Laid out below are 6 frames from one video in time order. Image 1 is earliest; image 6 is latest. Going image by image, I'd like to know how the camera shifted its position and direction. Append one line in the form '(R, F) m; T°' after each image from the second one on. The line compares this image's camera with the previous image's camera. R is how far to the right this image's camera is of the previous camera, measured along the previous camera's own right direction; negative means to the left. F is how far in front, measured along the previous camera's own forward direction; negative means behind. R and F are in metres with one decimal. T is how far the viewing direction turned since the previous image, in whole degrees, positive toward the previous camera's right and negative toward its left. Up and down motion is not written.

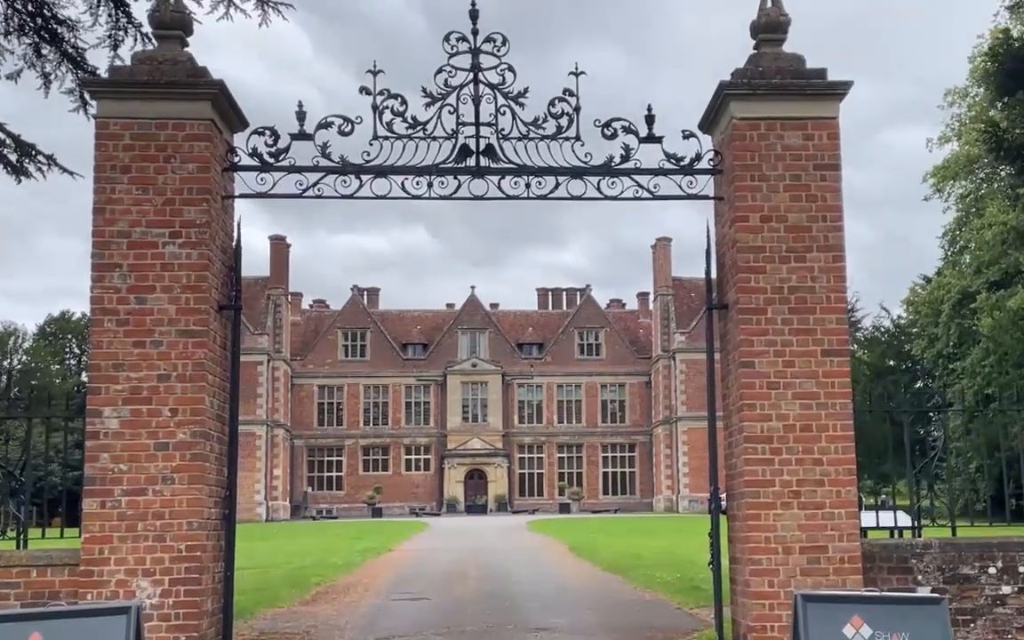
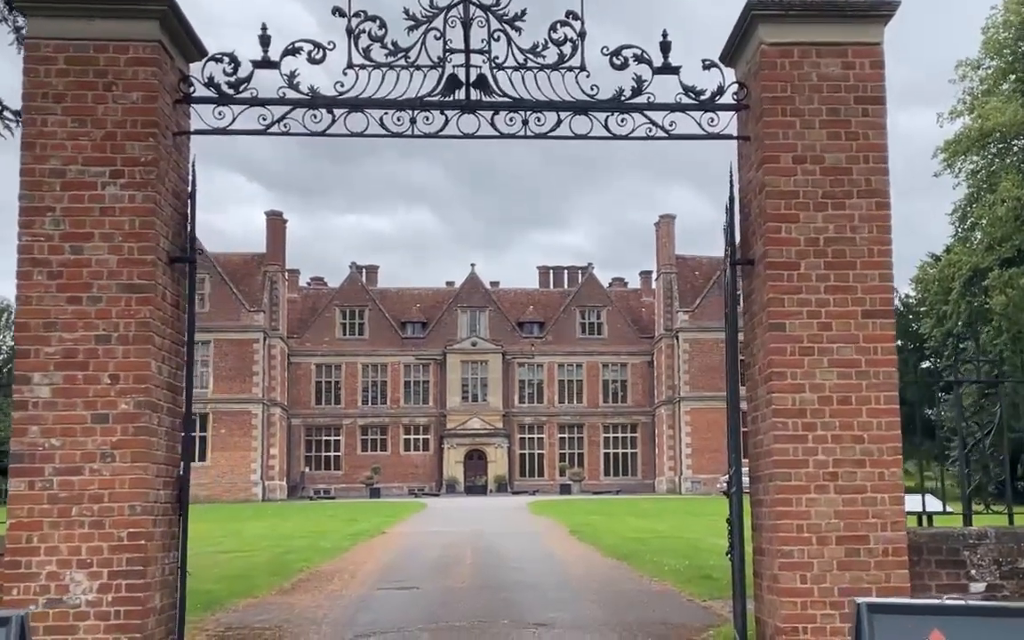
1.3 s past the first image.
(0.0, +0.9) m; 0°
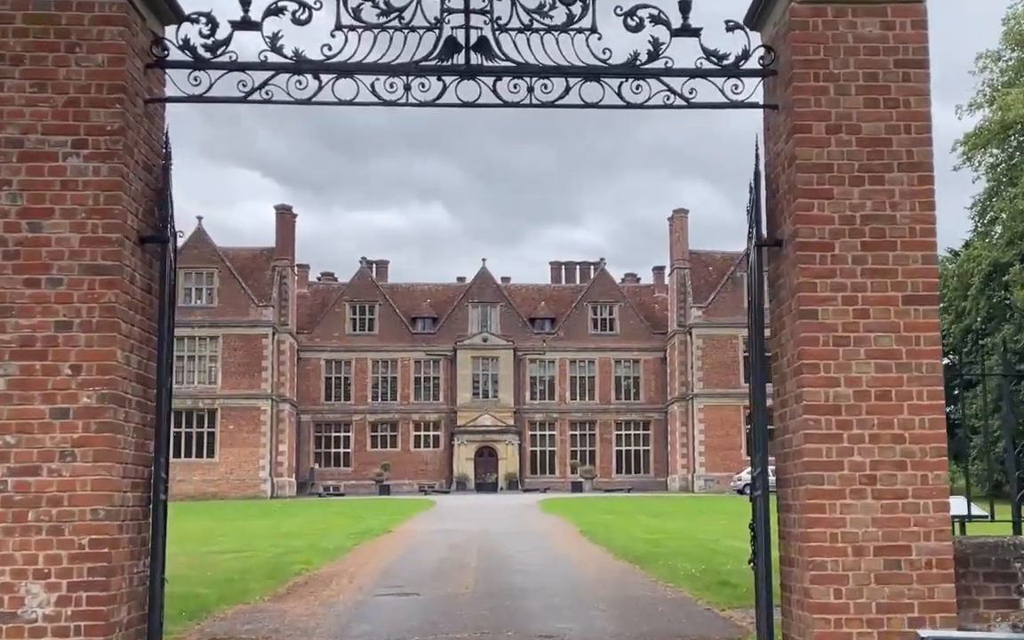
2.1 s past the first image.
(0.0, +0.6) m; -1°
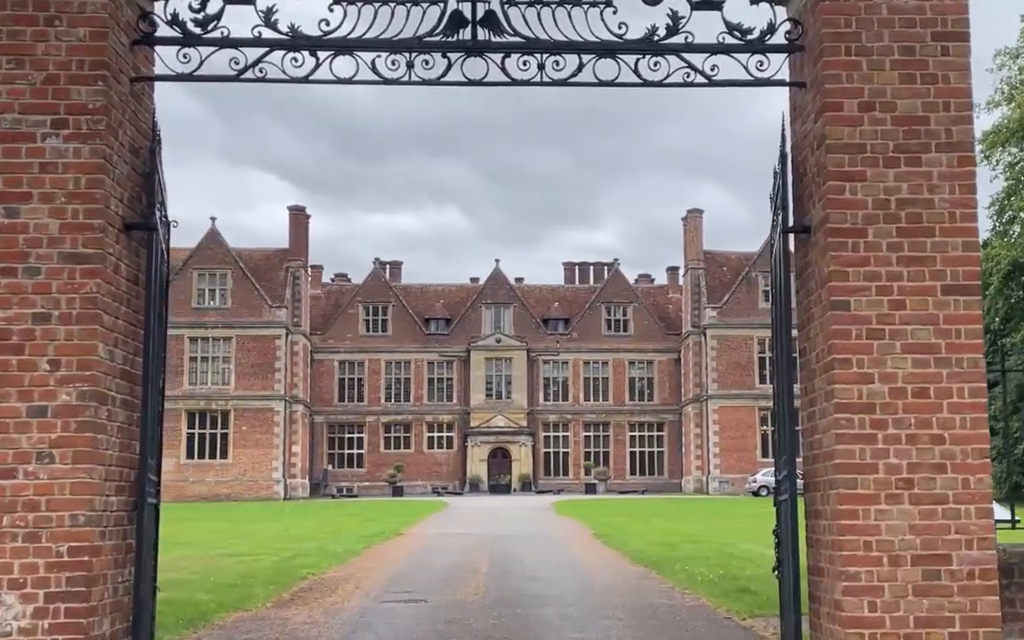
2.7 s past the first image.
(0.0, +0.4) m; -1°
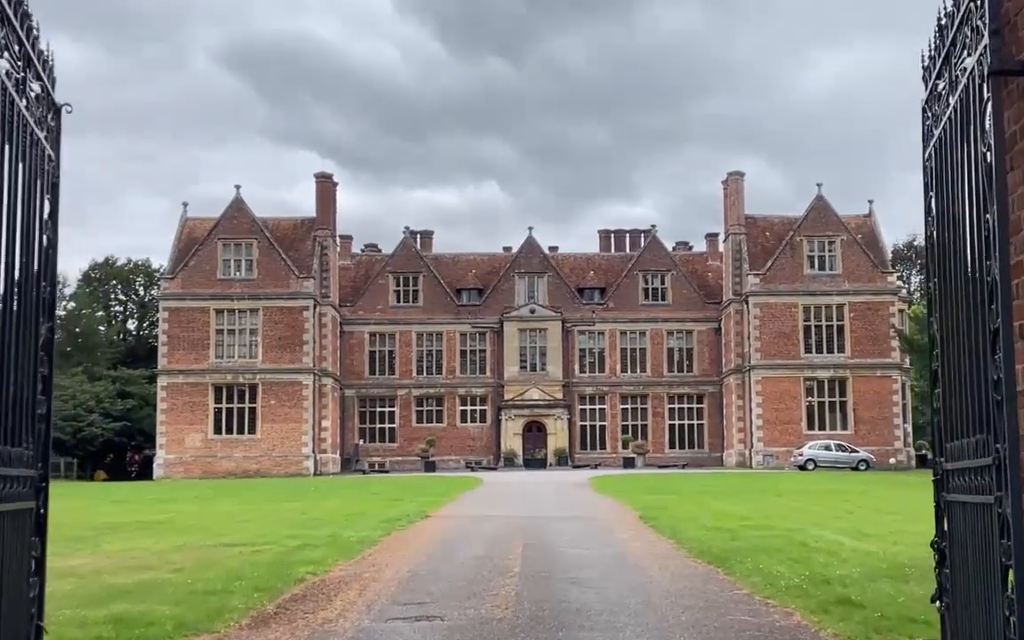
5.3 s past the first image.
(0.0, +2.0) m; -2°
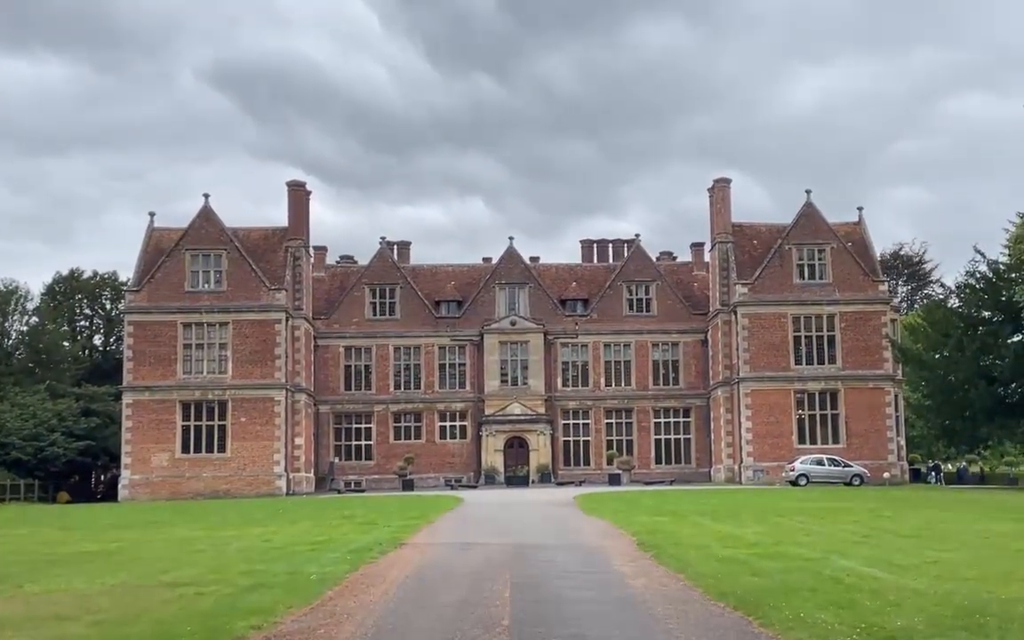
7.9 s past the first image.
(-0.1, +1.8) m; +1°
